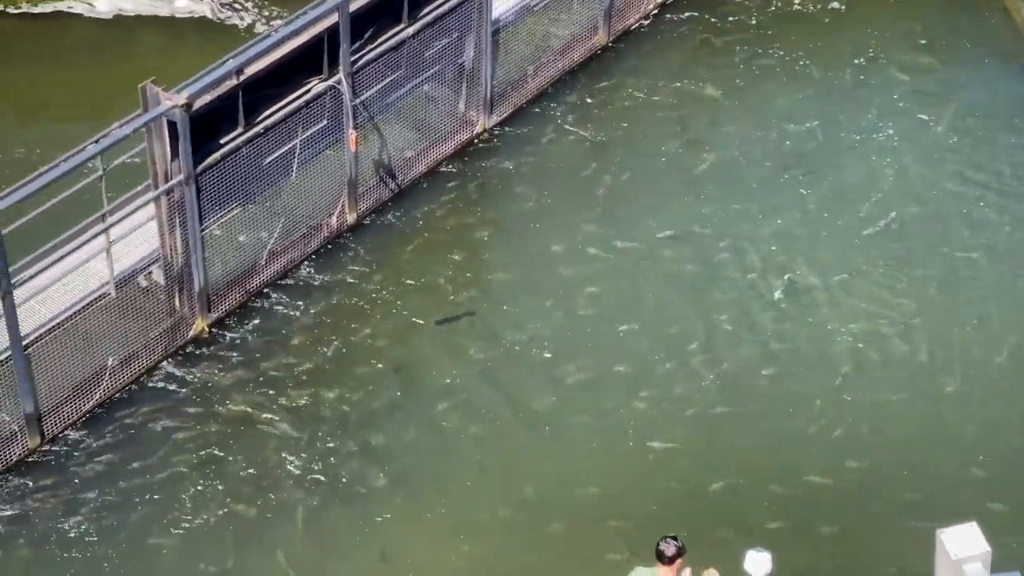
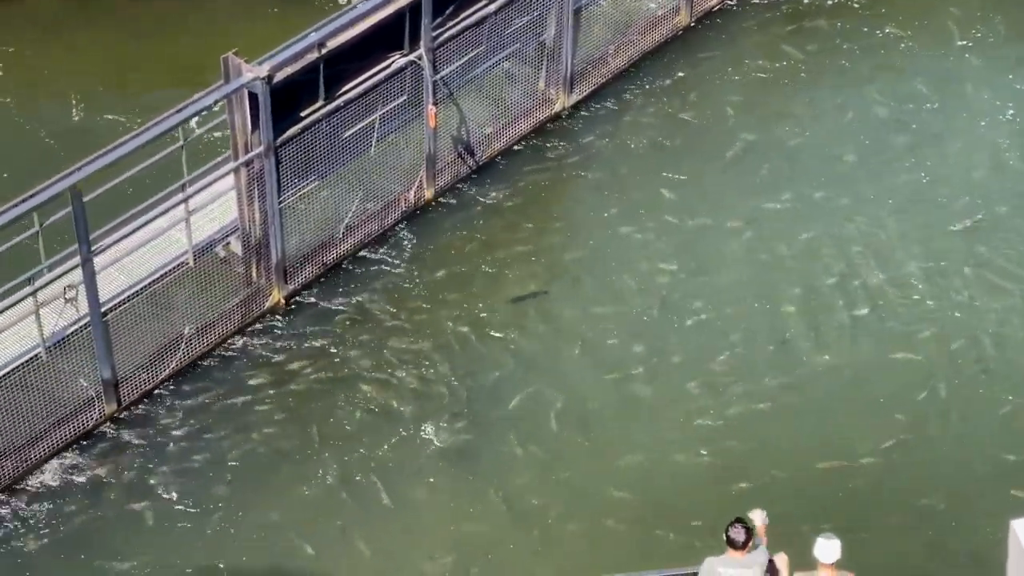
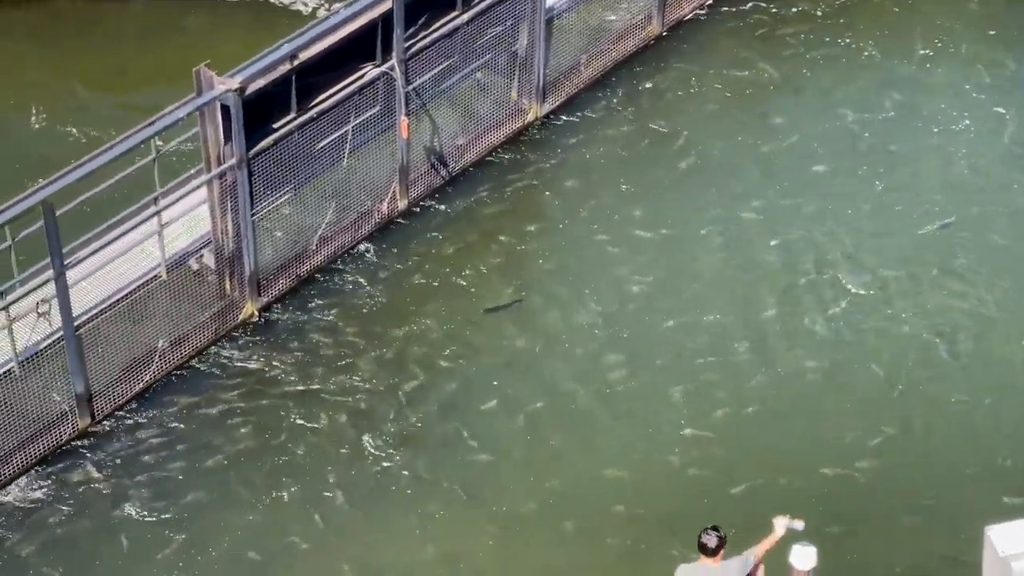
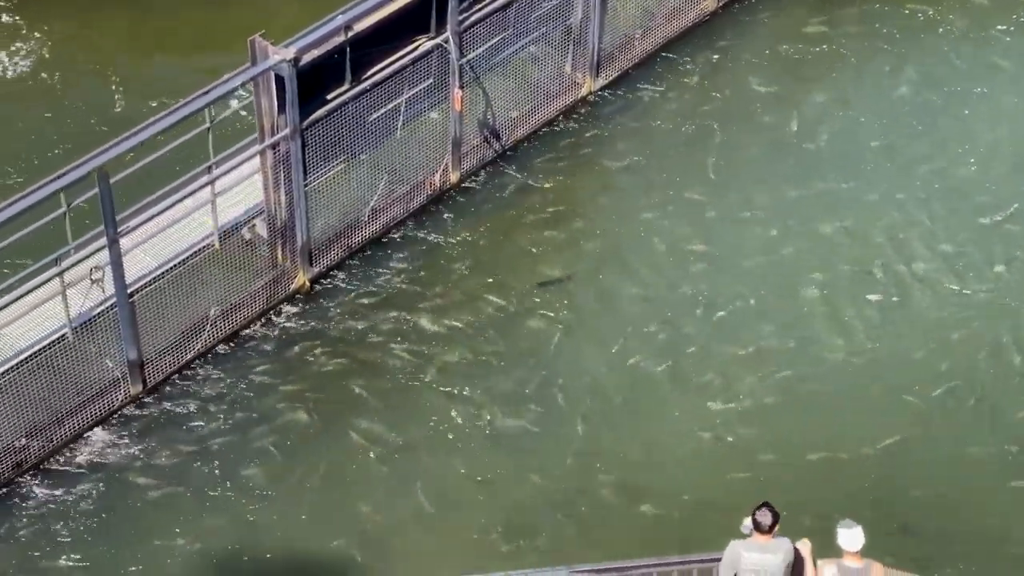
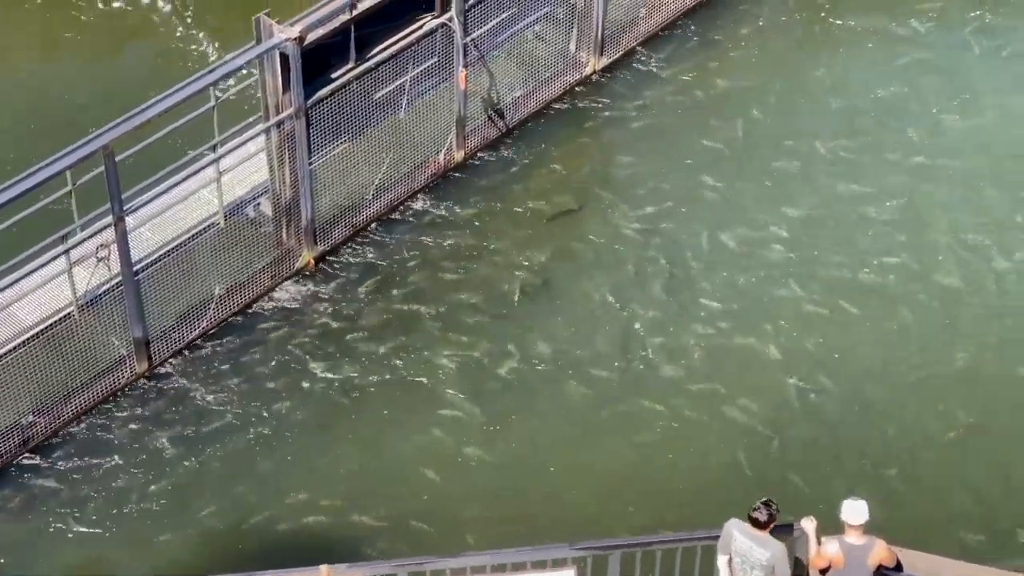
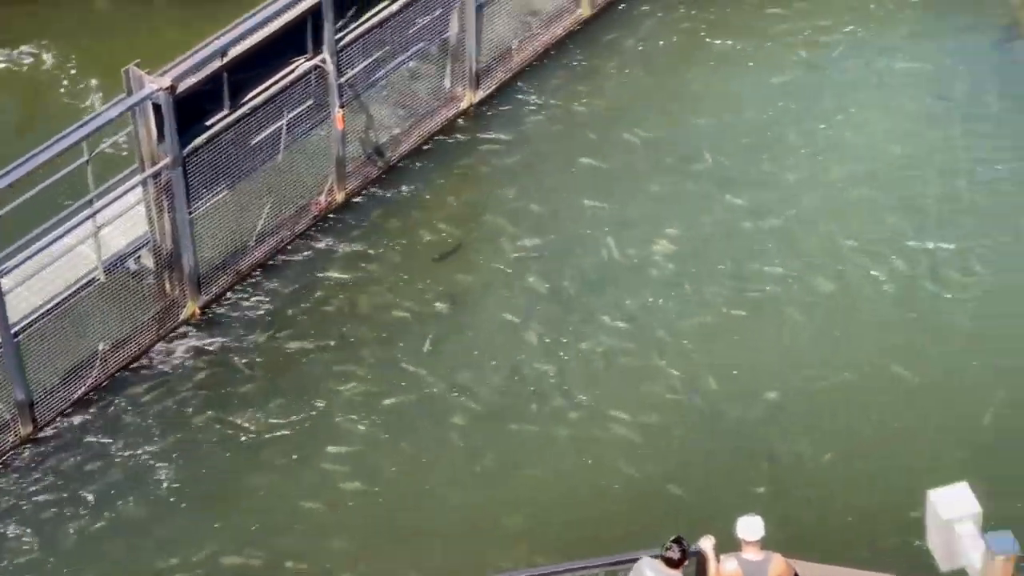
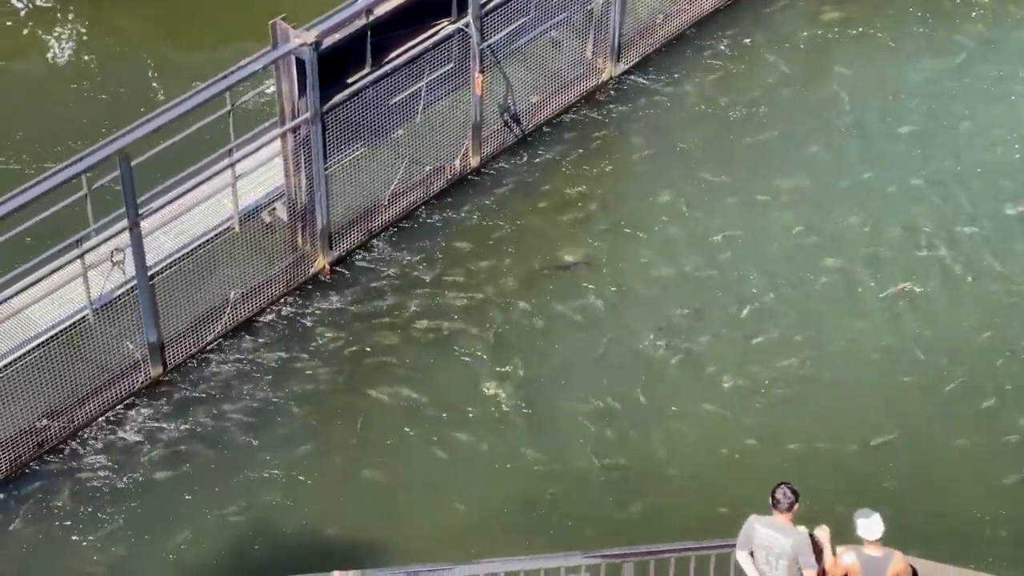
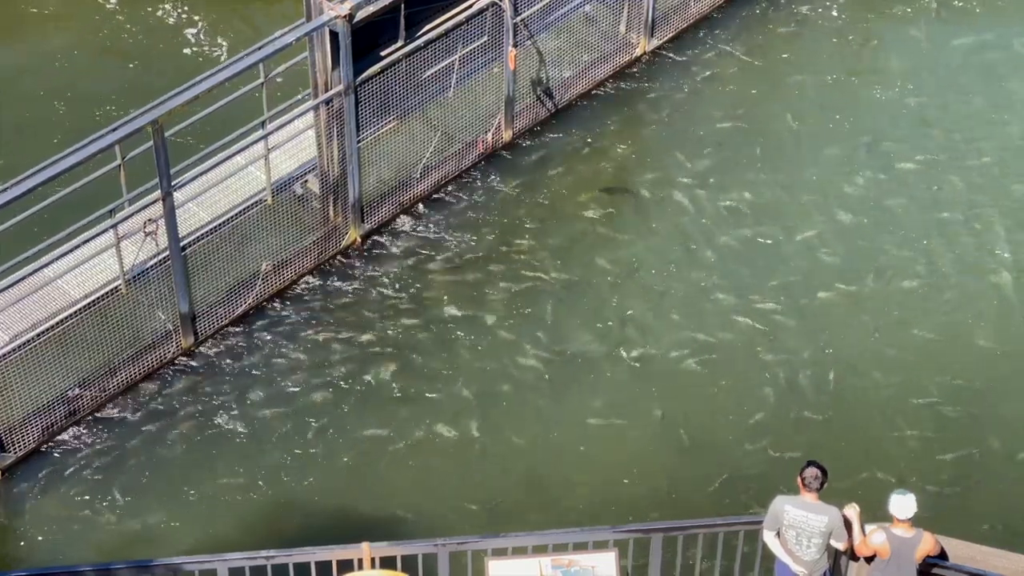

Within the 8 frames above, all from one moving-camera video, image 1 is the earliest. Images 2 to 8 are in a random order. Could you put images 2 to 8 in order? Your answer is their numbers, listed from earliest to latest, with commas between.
3, 2, 4, 7, 8, 5, 6
